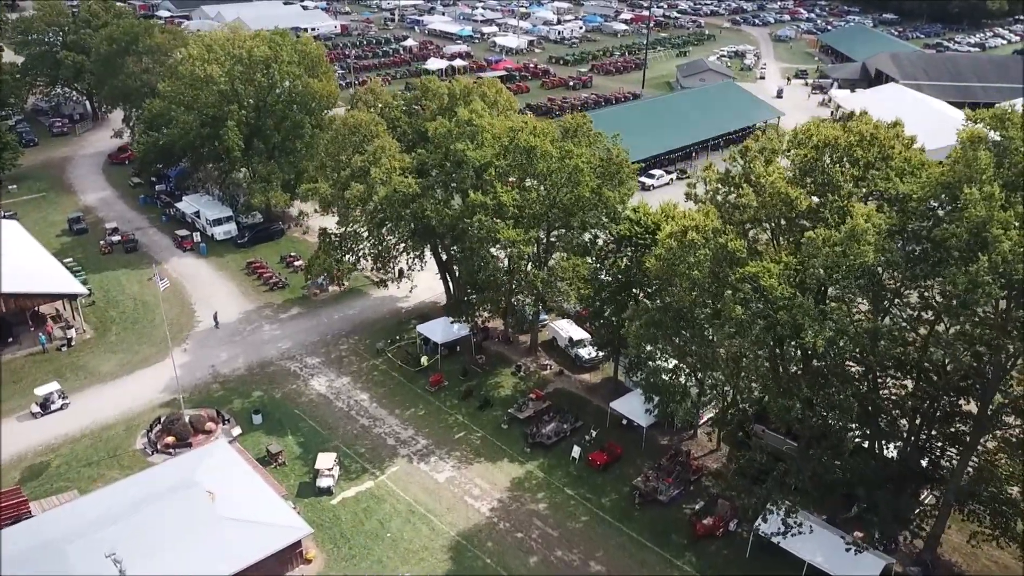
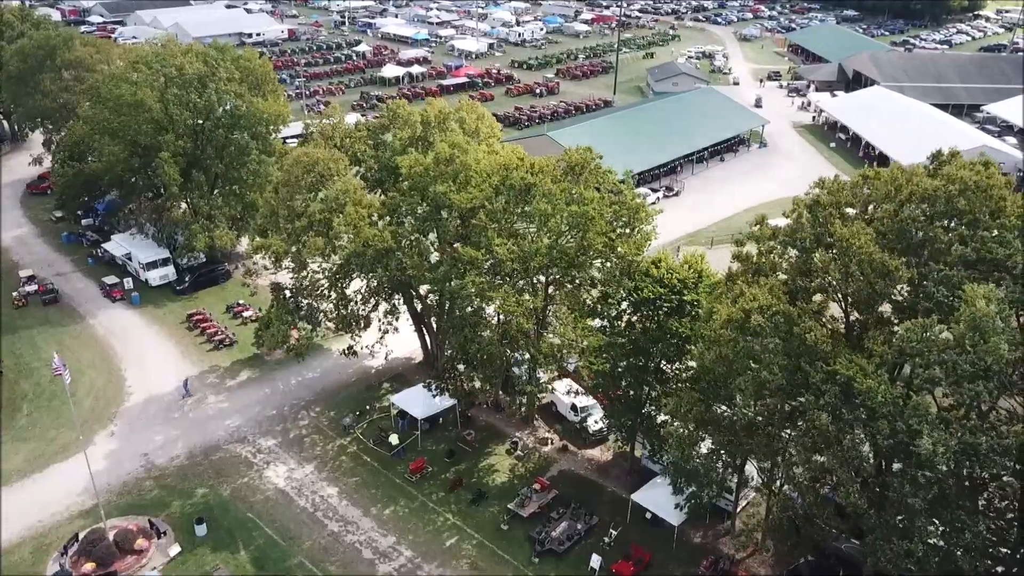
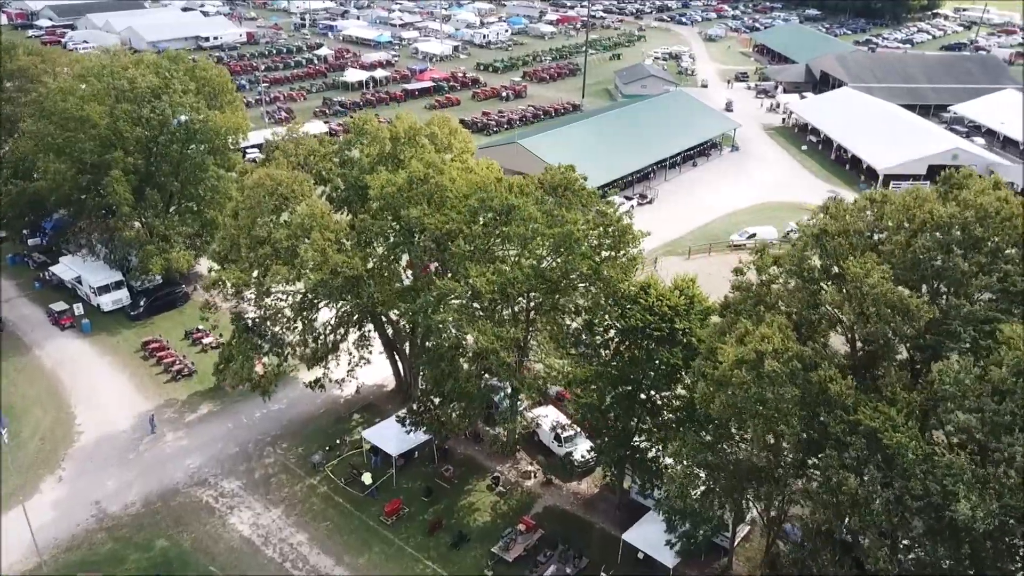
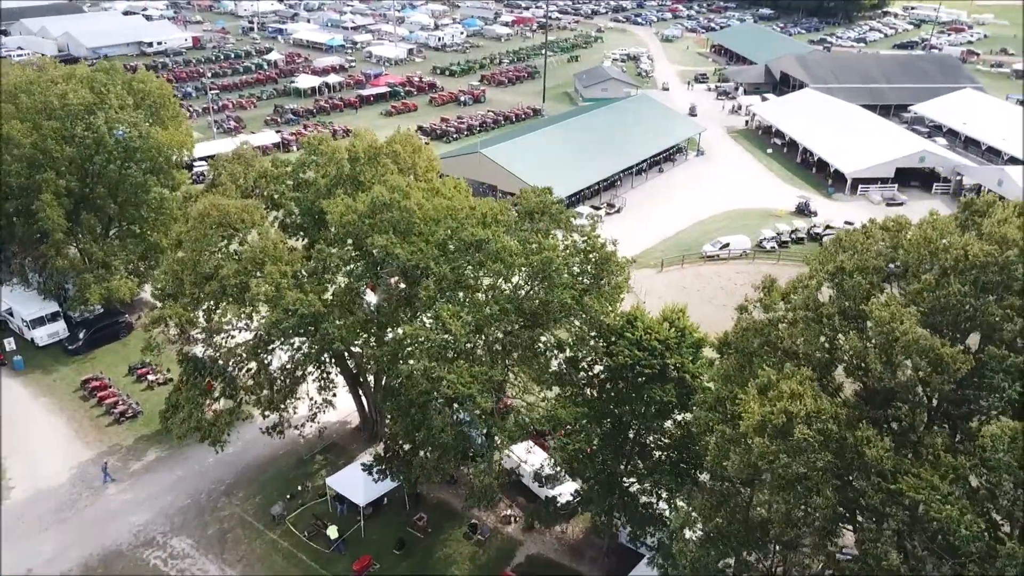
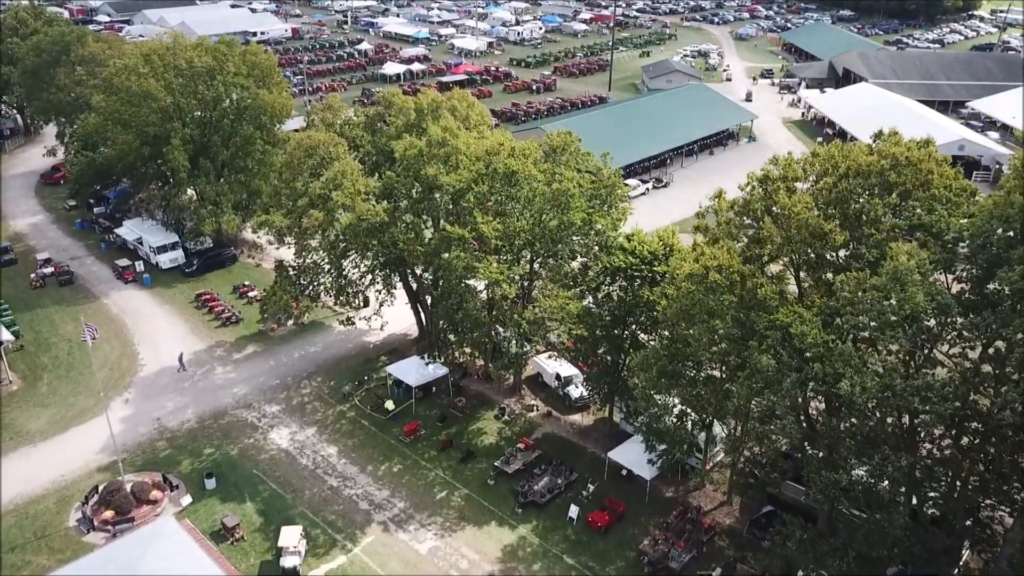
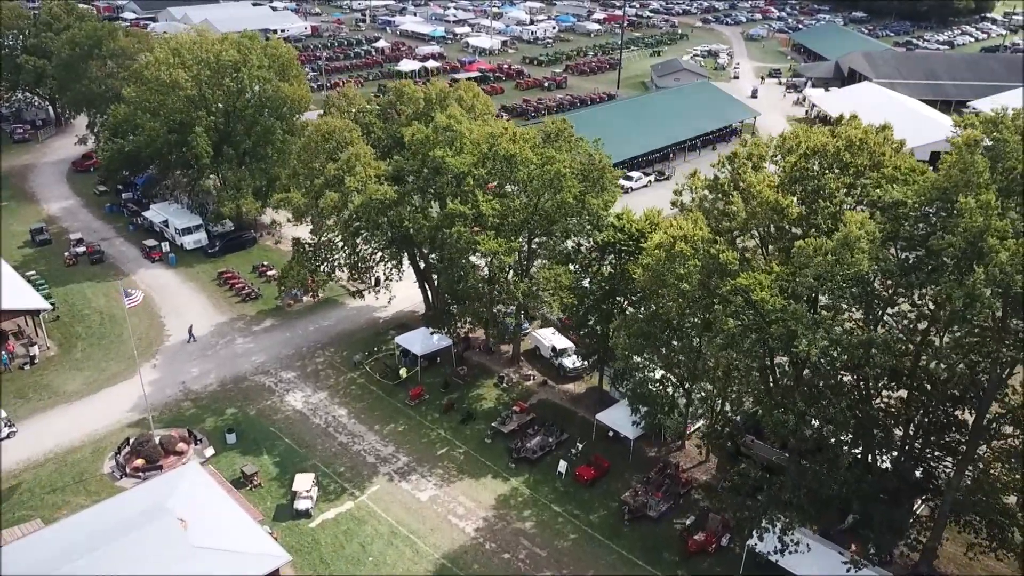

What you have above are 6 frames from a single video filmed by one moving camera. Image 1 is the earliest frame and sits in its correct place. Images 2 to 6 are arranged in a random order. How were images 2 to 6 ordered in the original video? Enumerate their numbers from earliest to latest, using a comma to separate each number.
6, 5, 2, 3, 4
